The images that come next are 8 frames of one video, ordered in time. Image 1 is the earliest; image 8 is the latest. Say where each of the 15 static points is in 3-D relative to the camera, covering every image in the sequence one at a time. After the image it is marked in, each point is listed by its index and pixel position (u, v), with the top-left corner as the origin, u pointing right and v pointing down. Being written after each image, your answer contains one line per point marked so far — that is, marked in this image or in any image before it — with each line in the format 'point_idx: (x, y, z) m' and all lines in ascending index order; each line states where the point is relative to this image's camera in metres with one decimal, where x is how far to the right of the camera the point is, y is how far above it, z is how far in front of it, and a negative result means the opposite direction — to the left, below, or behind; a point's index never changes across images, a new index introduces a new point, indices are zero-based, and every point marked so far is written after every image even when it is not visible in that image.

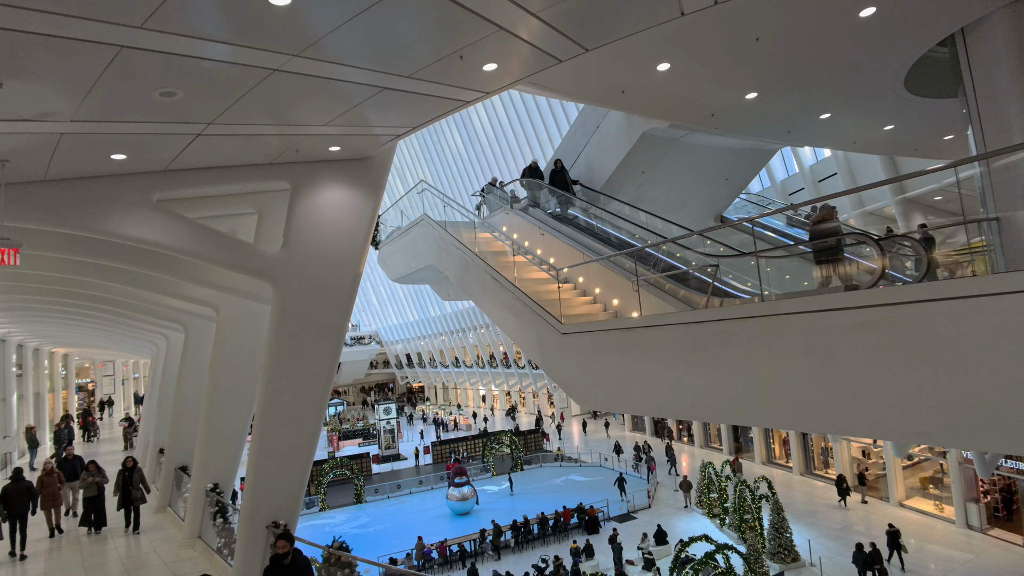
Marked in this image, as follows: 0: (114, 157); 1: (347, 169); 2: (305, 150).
0: (-5.0, +1.6, +7.2) m
1: (-2.6, +1.8, +9.0) m
2: (-3.0, +2.0, +8.4) m
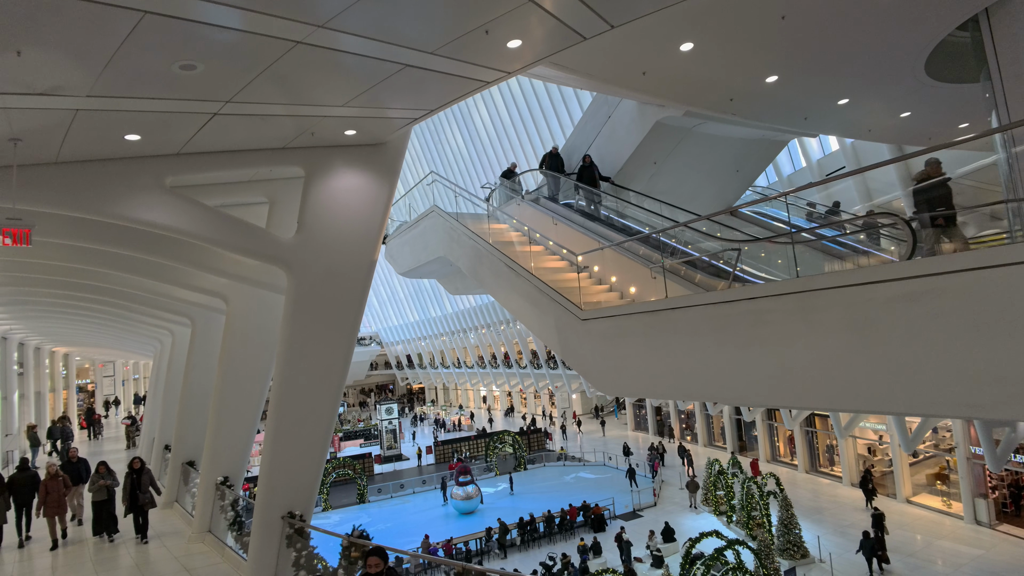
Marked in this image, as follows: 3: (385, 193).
0: (-4.7, +1.8, +7.1) m
1: (-2.3, +2.0, +8.9) m
2: (-2.7, +2.2, +8.3) m
3: (-2.0, +1.4, +9.0) m
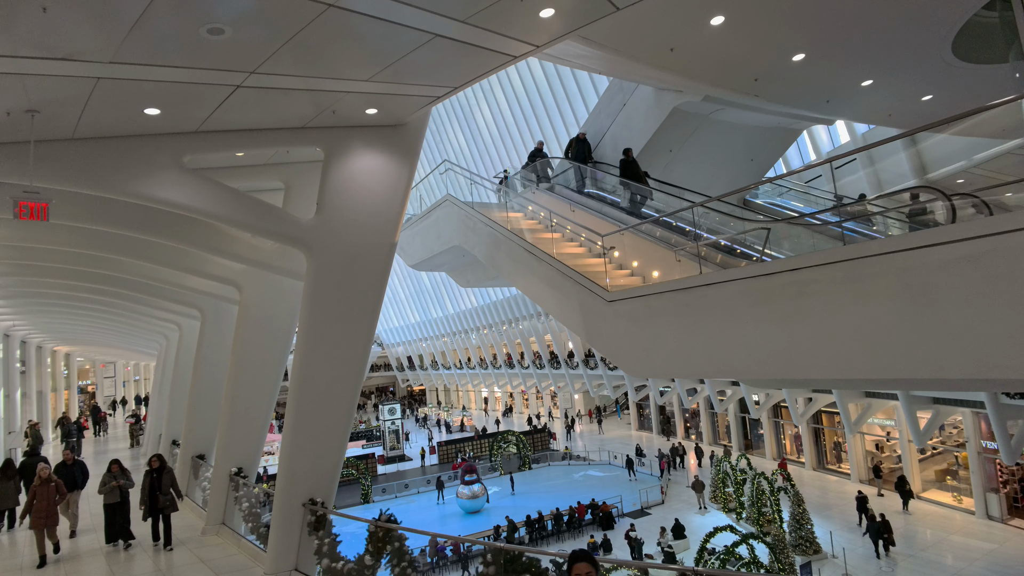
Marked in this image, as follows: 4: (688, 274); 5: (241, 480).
0: (-4.3, +2.1, +6.9) m
1: (-2.0, +2.3, +8.7) m
2: (-2.4, +2.5, +8.1) m
3: (-1.6, +1.7, +8.8) m
4: (+2.2, +0.2, +7.4) m
5: (-4.7, -3.4, +10.1) m
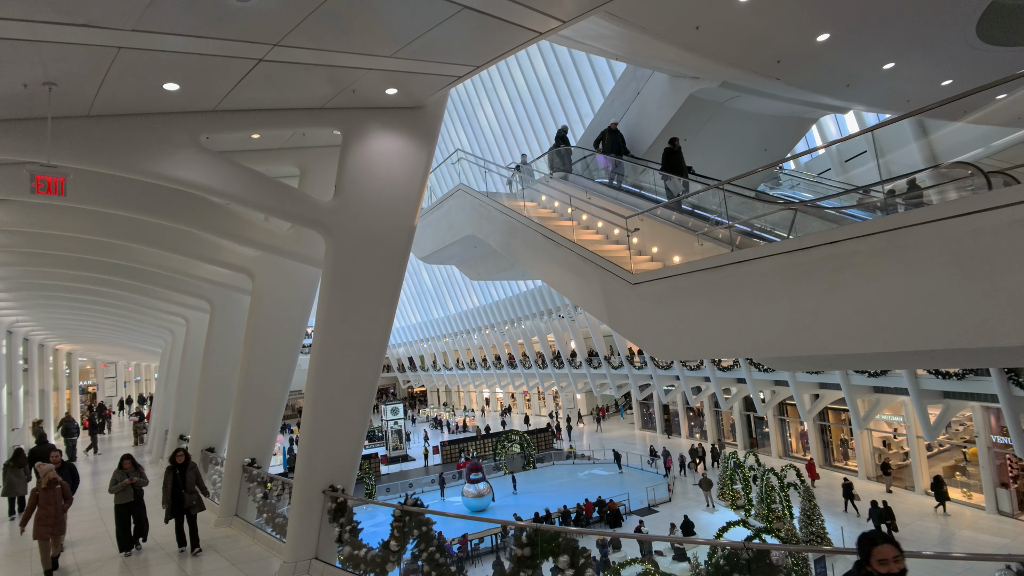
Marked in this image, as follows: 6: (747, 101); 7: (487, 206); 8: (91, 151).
0: (-4.0, +2.3, +6.7) m
1: (-1.7, +2.5, +8.6) m
2: (-2.1, +2.7, +7.9) m
3: (-1.3, +1.9, +8.7) m
4: (+2.5, +0.4, +7.2) m
5: (-4.4, -3.1, +9.9) m
6: (+5.0, +4.0, +12.4) m
7: (-0.5, +1.8, +12.5) m
8: (-5.0, +1.6, +6.9) m
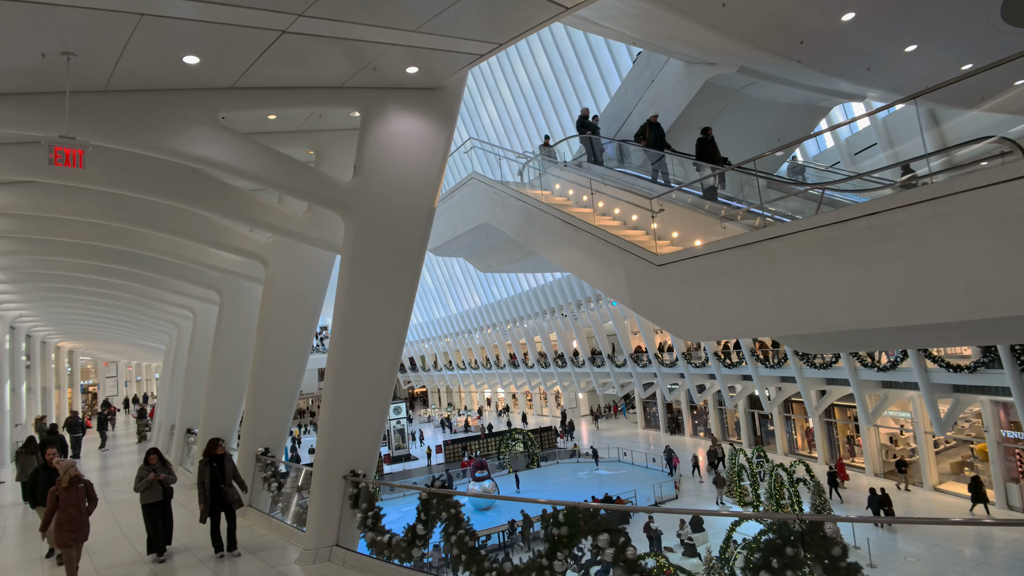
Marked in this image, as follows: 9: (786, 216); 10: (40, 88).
0: (-3.7, +2.6, +6.6) m
1: (-1.4, +2.8, +8.4) m
2: (-1.8, +2.9, +7.8) m
3: (-1.0, +2.2, +8.5) m
4: (+2.8, +0.7, +7.1) m
5: (-4.1, -2.9, +9.8) m
6: (+5.3, +4.2, +12.3) m
7: (-0.2, +2.0, +12.3) m
8: (-4.7, +1.9, +6.8) m
9: (+3.1, +0.8, +6.7) m
10: (-5.3, +2.2, +6.5) m
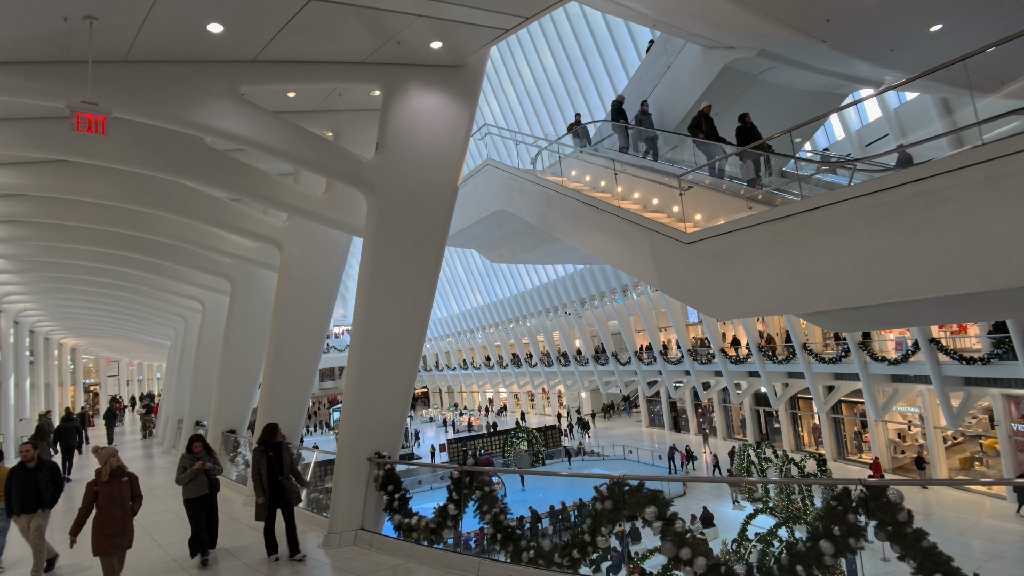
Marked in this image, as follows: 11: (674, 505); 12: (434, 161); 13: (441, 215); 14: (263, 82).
0: (-3.3, +2.9, +6.4) m
1: (-1.0, +3.1, +8.3) m
2: (-1.4, +3.2, +7.6) m
3: (-0.7, +2.5, +8.4) m
4: (+3.2, +1.0, +6.9) m
5: (-3.7, -2.6, +9.6) m
6: (+5.6, +4.5, +12.1) m
7: (+0.1, +2.3, +12.2) m
8: (-4.4, +2.2, +6.6) m
9: (+3.5, +1.1, +6.6) m
10: (-4.9, +2.5, +6.3) m
11: (+1.4, -1.8, +5.0) m
12: (-1.1, +1.8, +8.2) m
13: (-1.1, +1.0, +8.2) m
14: (-3.2, +2.6, +7.3) m
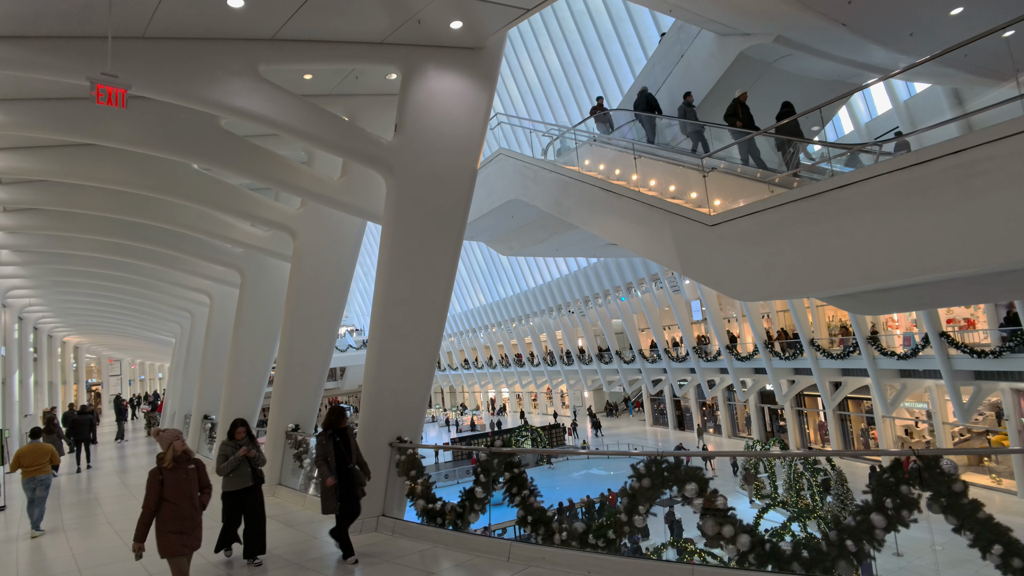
0: (-3.1, +3.1, +6.3) m
1: (-0.7, +3.3, +8.2) m
2: (-1.1, +3.5, +7.5) m
3: (-0.4, +2.7, +8.3) m
4: (+3.5, +1.2, +6.8) m
5: (-3.4, -2.4, +9.4) m
6: (+5.9, +4.7, +12.0) m
7: (+0.4, +2.5, +12.1) m
8: (-4.1, +2.4, +6.5) m
9: (+3.8, +1.3, +6.4) m
10: (-4.6, +2.7, +6.2) m
11: (+1.7, -1.6, +4.9) m
12: (-0.8, +2.0, +8.1) m
13: (-0.8, +1.2, +8.0) m
14: (-2.9, +2.8, +7.2) m
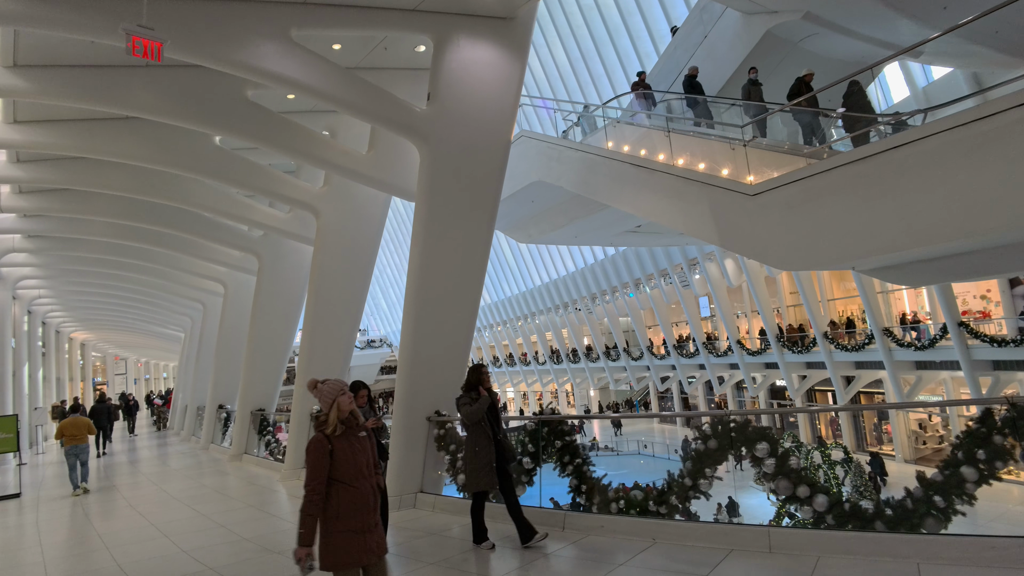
0: (-2.6, +3.5, +6.1) m
1: (-0.3, +3.6, +8.0) m
2: (-0.7, +3.8, +7.4) m
3: (+0.1, +3.0, +8.1) m
4: (+3.9, +1.6, +6.6) m
5: (-2.9, -2.1, +9.2) m
6: (+6.4, +5.1, +11.9) m
7: (+0.8, +2.8, +11.9) m
8: (-3.6, +2.7, +6.3) m
9: (+4.2, +1.7, +6.3) m
10: (-4.1, +3.1, +6.0) m
11: (+2.2, -1.2, +4.6) m
12: (-0.4, +2.4, +7.9) m
13: (-0.3, +1.6, +7.9) m
14: (-2.4, +3.2, +7.0) m
